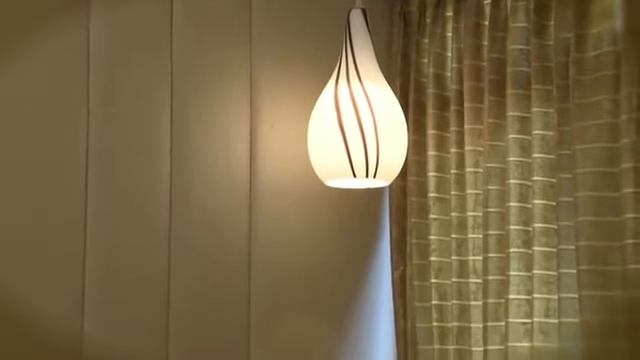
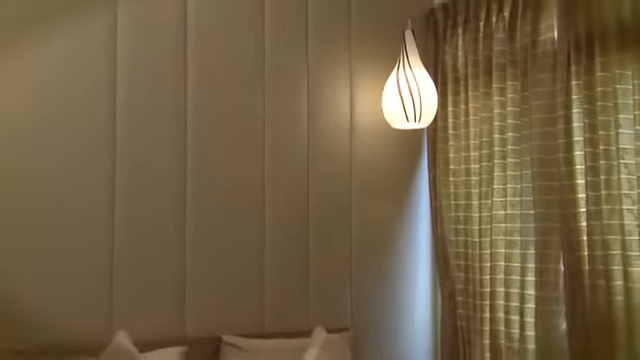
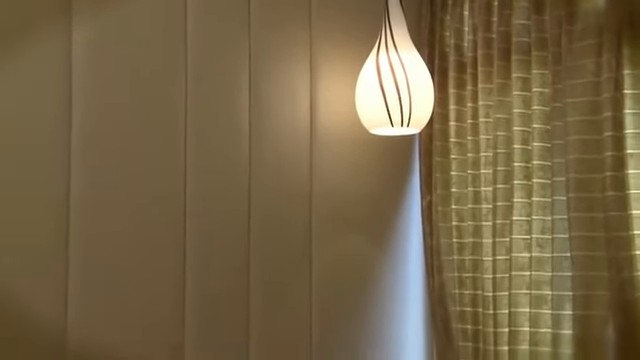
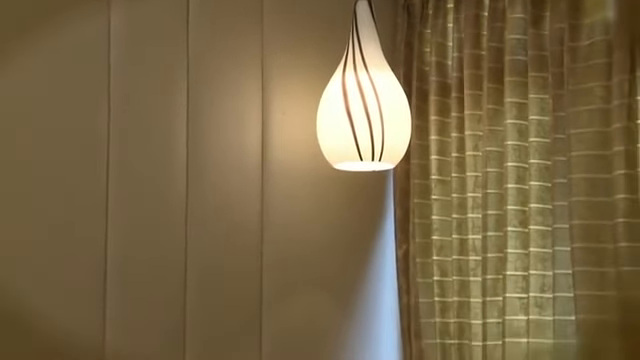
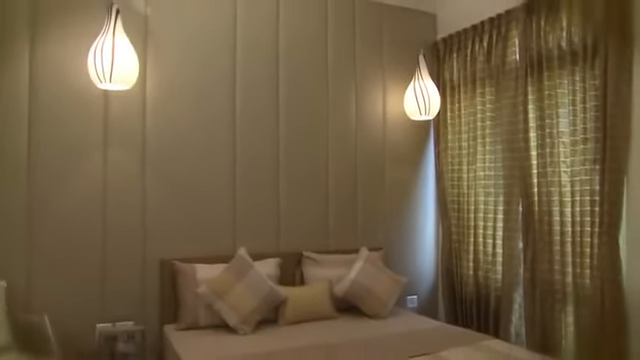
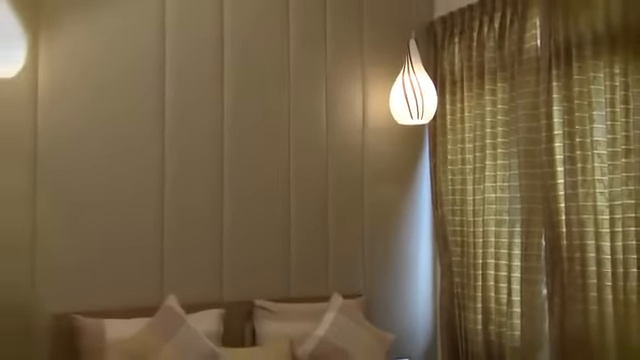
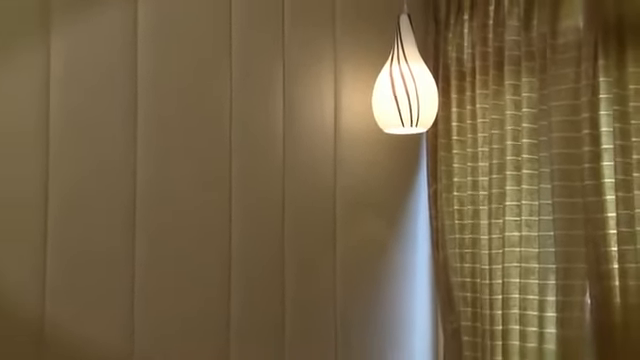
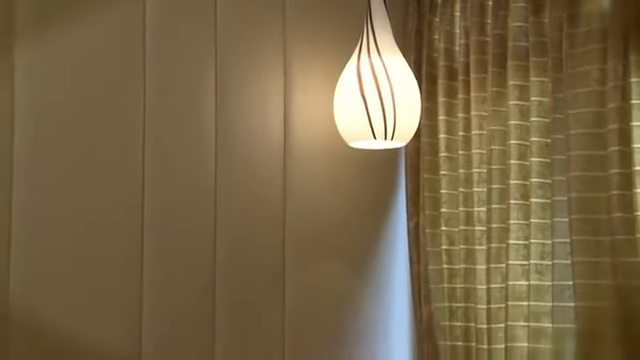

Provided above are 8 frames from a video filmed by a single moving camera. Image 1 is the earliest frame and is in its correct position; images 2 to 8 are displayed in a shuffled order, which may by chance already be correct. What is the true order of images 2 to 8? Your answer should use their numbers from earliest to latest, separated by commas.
4, 8, 3, 7, 2, 6, 5
